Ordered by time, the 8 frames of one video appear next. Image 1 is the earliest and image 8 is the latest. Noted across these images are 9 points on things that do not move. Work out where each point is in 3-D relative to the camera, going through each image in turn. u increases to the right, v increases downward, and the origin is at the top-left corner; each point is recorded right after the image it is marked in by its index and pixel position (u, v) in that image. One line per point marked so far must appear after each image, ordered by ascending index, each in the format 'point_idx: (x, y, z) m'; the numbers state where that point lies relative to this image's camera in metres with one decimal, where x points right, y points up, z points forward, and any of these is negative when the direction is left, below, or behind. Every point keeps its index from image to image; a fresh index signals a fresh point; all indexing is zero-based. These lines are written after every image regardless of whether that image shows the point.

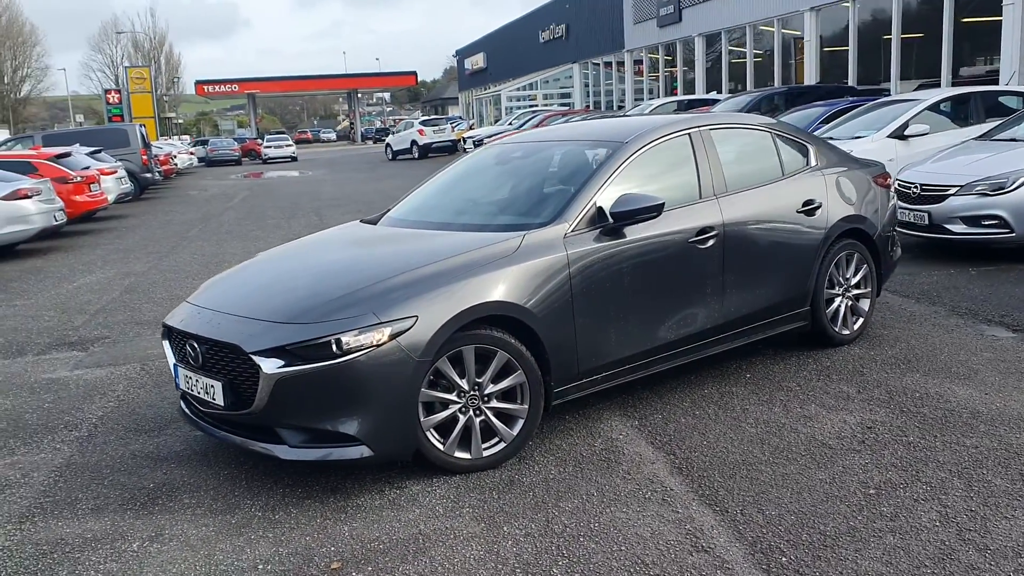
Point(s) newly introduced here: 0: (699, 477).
0: (+0.7, -0.7, +3.7) m
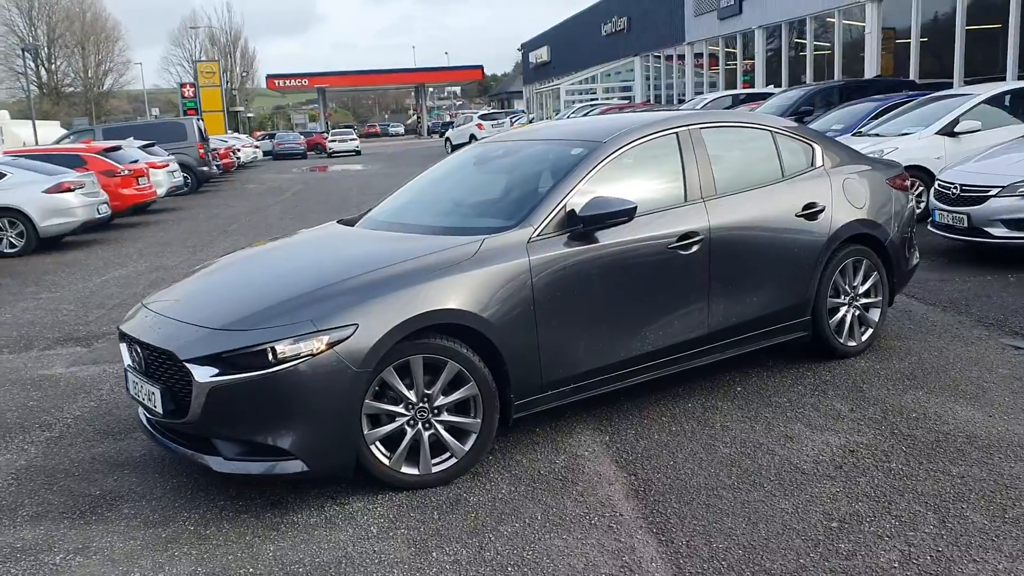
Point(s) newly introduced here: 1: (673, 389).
0: (+0.5, -0.8, +3.4) m
1: (+0.8, -0.5, +4.7) m
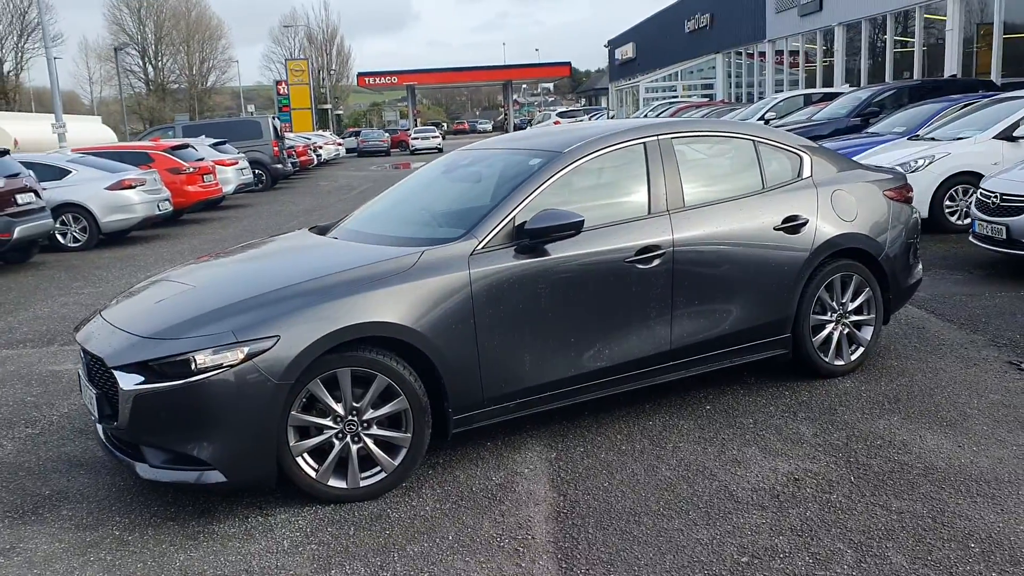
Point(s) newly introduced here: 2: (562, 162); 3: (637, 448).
0: (+0.2, -0.8, +3.3) m
1: (+0.6, -0.5, +4.6) m
2: (+0.2, +0.6, +4.3) m
3: (+0.5, -0.7, +4.1) m
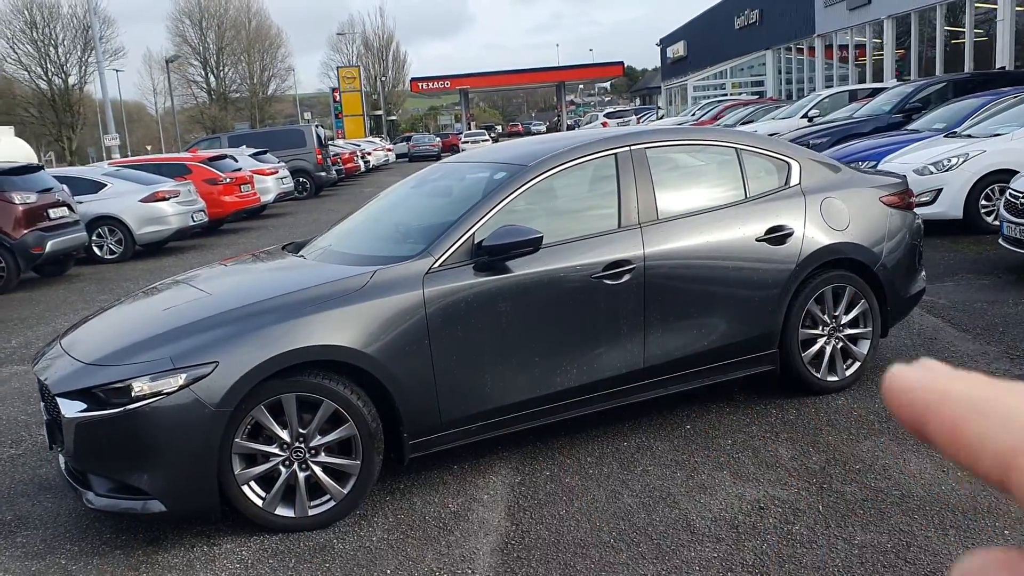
0: (0.0, -0.9, +3.2) m
1: (+0.5, -0.6, +4.4) m
2: (+0.1, +0.5, +4.1) m
3: (+0.4, -0.7, +3.9) m
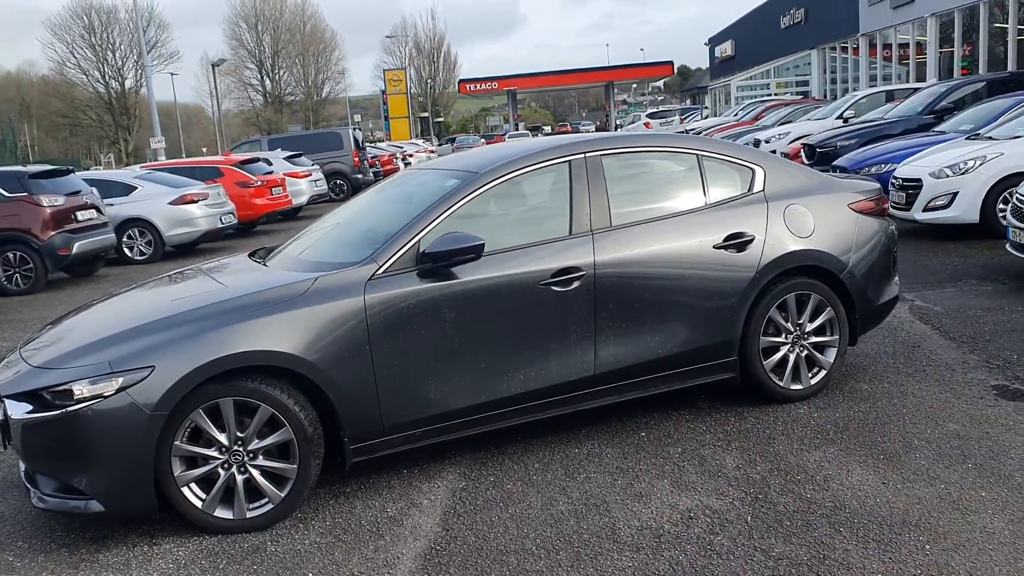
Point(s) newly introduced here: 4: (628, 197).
0: (-0.2, -0.9, +3.2) m
1: (+0.3, -0.7, +4.4) m
2: (-0.2, +0.4, +4.2) m
3: (+0.1, -0.8, +3.9) m
4: (+0.5, +0.4, +4.4) m
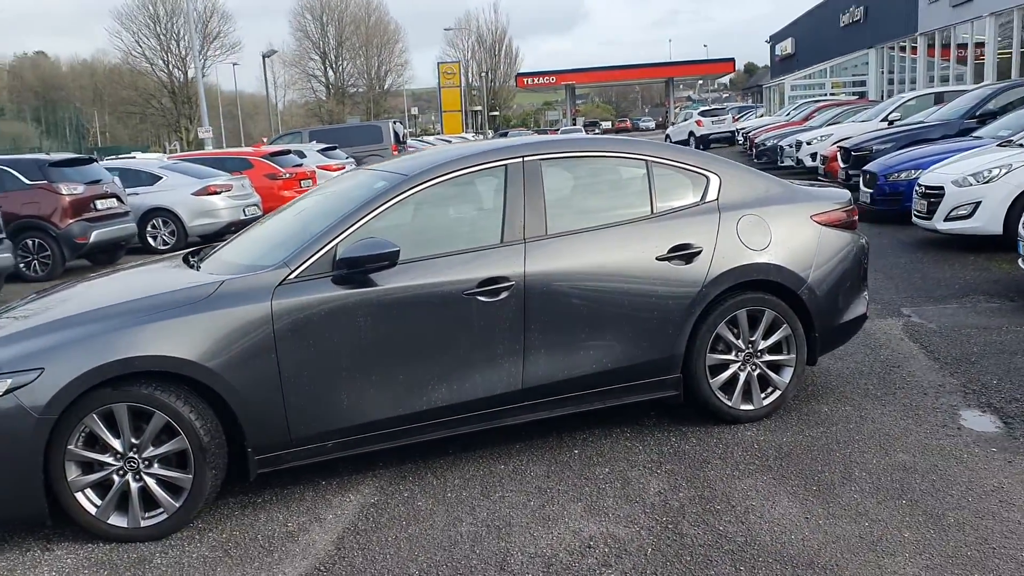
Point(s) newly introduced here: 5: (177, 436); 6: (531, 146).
0: (-0.6, -0.9, +3.1) m
1: (0.0, -0.7, +4.3) m
2: (-0.4, +0.4, +4.0) m
3: (-0.2, -0.8, +3.8) m
4: (+0.2, +0.4, +4.2) m
5: (-1.2, -0.5, +3.5) m
6: (+0.1, +0.6, +4.3) m
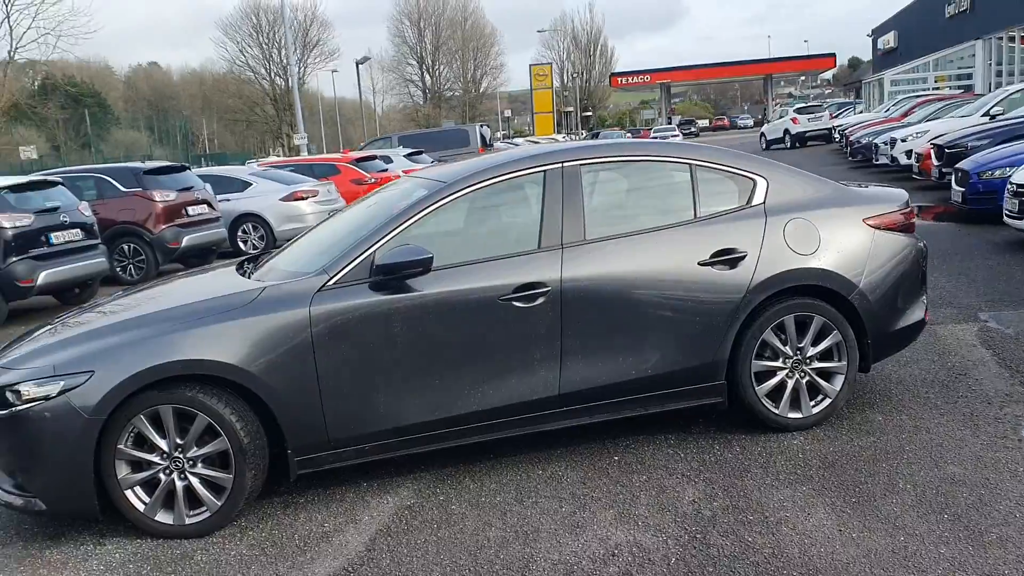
0: (-0.6, -1.0, +3.2) m
1: (+0.2, -0.7, +4.3) m
2: (-0.3, +0.4, +4.1) m
3: (-0.1, -0.8, +3.8) m
4: (+0.4, +0.3, +4.2) m
5: (-1.1, -0.6, +3.6) m
6: (+0.3, +0.6, +4.3) m
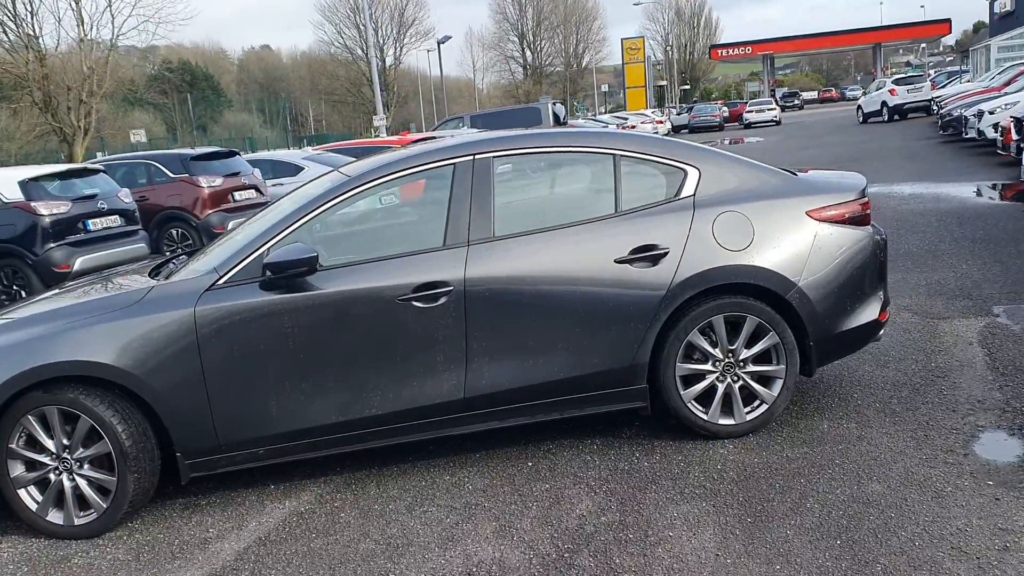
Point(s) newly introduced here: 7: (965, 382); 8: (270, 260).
0: (-1.0, -1.0, +3.1) m
1: (-0.2, -0.7, +4.1) m
2: (-0.7, +0.4, +3.9) m
3: (-0.5, -0.8, +3.7) m
4: (0.0, +0.3, +4.0) m
5: (-1.5, -0.6, +3.6) m
6: (-0.1, +0.6, +4.1) m
7: (+2.2, -0.4, +4.6) m
8: (-0.9, +0.1, +3.6) m
